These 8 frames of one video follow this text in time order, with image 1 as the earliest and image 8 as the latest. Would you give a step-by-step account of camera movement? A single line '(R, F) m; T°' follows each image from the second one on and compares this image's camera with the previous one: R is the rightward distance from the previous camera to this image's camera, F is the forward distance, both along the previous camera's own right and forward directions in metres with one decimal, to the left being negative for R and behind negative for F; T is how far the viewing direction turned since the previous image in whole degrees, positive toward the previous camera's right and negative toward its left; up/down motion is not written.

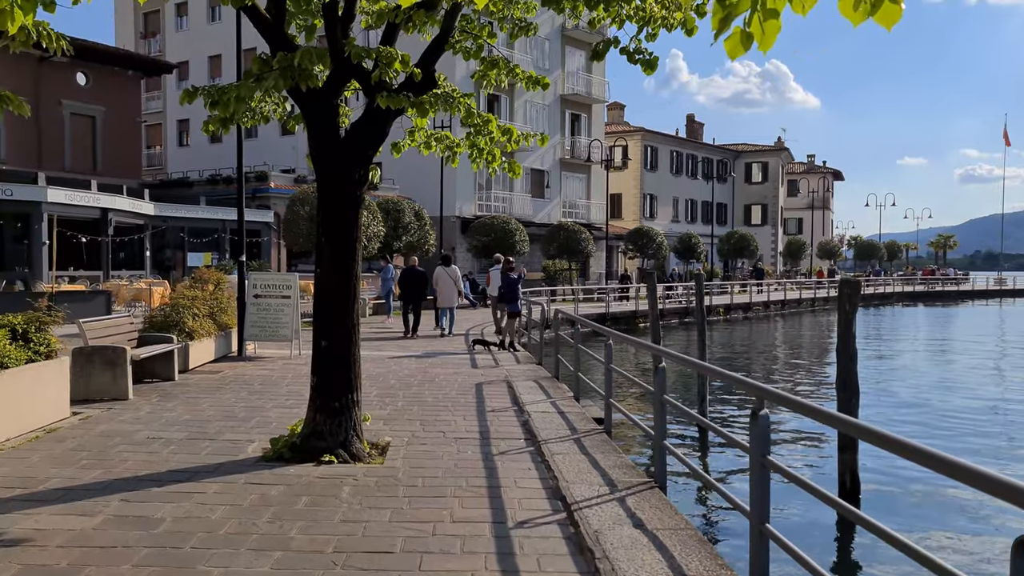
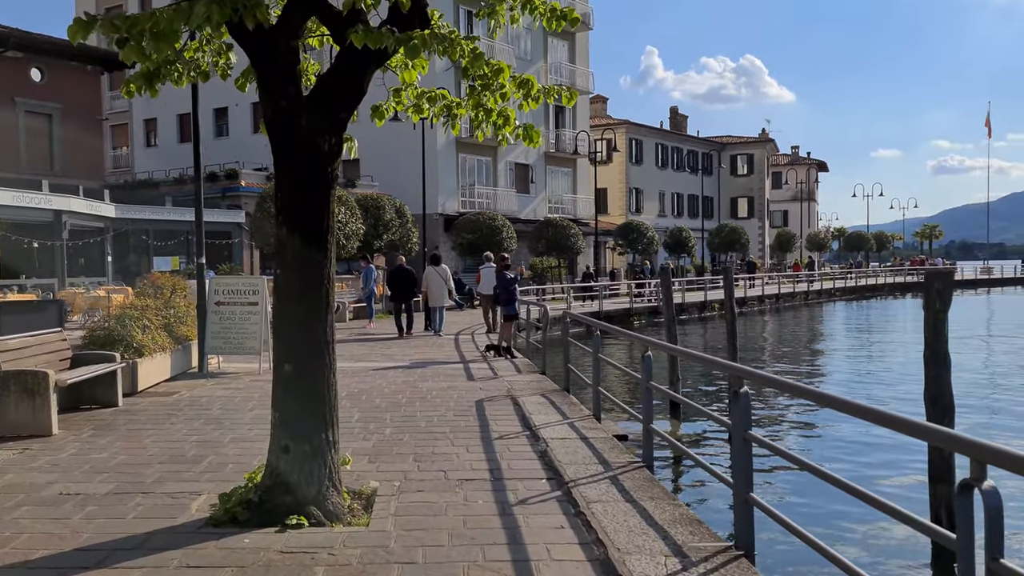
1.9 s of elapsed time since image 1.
(-0.3, +1.6) m; +1°
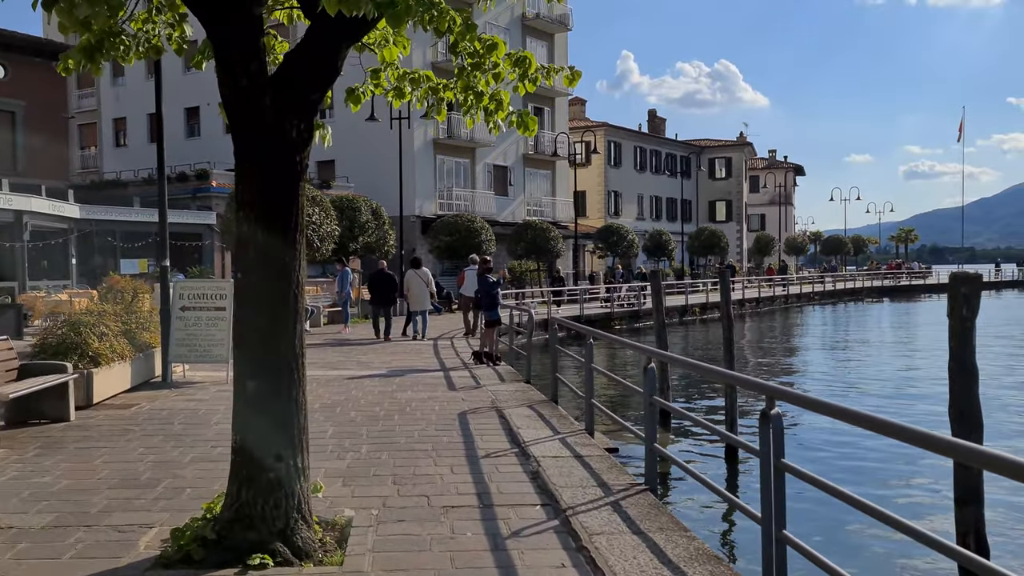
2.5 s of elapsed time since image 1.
(-0.1, +0.6) m; +2°
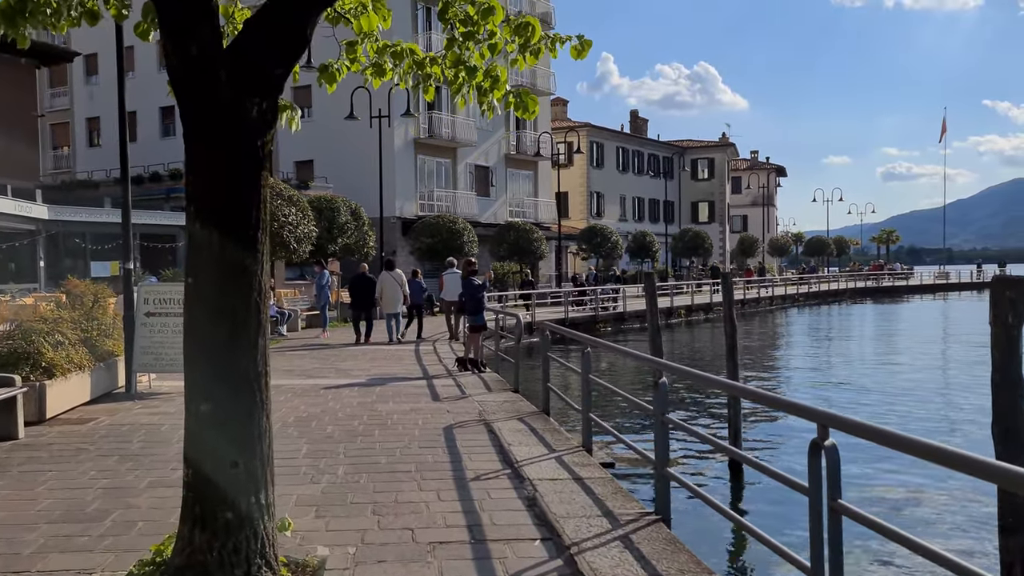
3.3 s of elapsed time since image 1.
(-0.1, +0.7) m; +1°
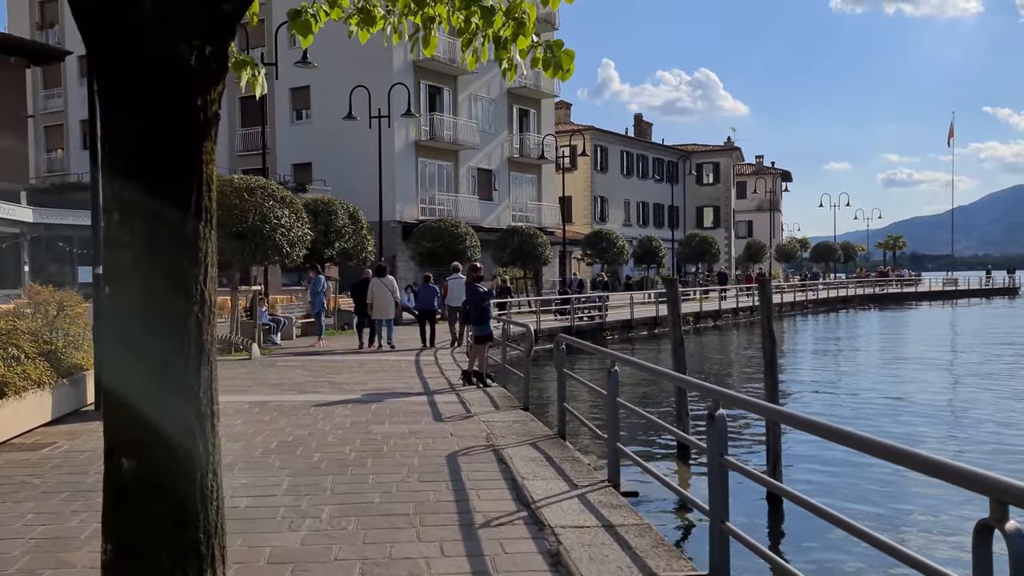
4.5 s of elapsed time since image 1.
(-0.1, +1.0) m; 0°
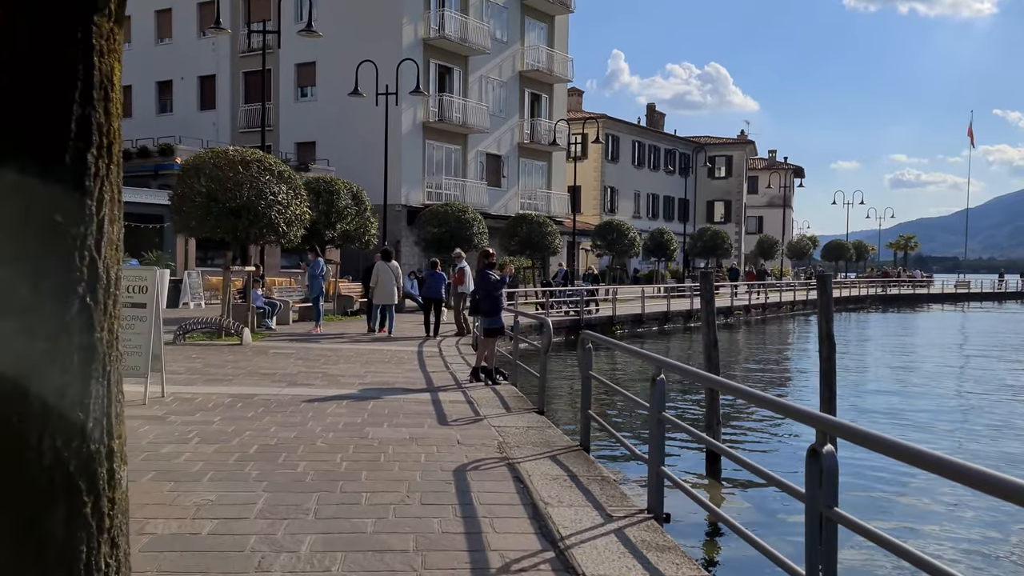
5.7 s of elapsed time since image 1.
(-0.2, +1.1) m; 0°
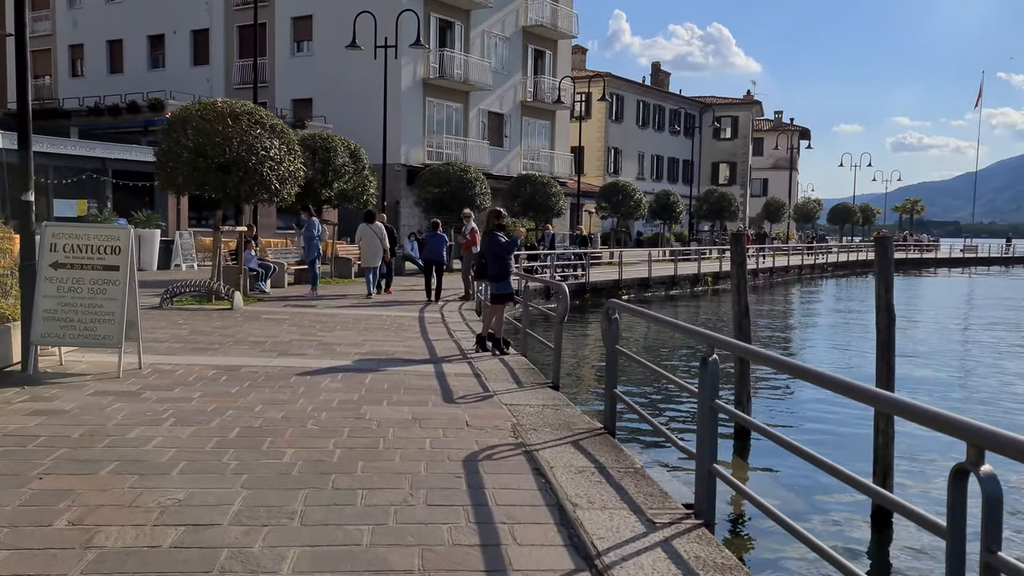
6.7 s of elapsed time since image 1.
(-0.1, +0.9) m; 0°
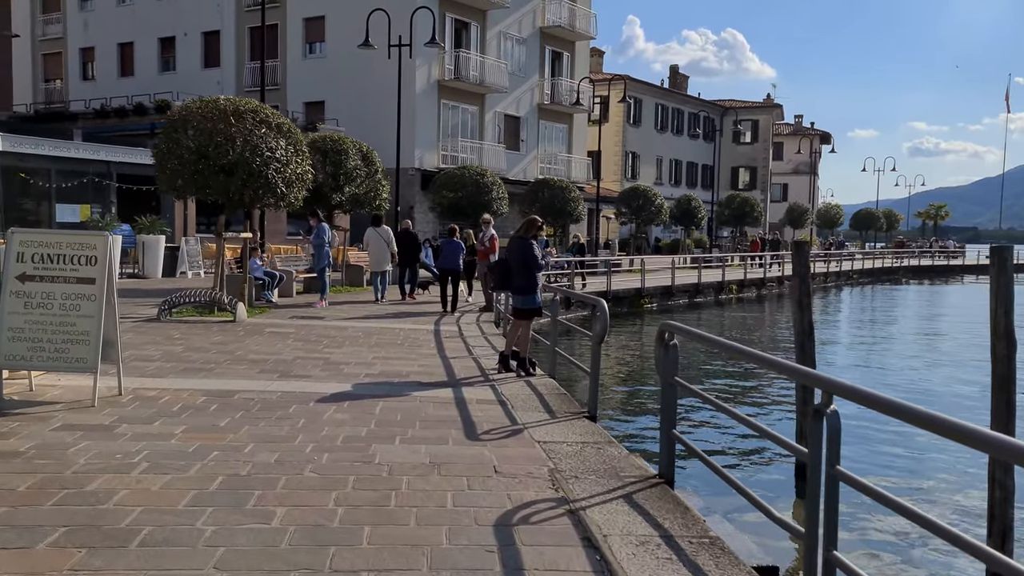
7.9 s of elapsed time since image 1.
(-0.2, +1.1) m; -1°
